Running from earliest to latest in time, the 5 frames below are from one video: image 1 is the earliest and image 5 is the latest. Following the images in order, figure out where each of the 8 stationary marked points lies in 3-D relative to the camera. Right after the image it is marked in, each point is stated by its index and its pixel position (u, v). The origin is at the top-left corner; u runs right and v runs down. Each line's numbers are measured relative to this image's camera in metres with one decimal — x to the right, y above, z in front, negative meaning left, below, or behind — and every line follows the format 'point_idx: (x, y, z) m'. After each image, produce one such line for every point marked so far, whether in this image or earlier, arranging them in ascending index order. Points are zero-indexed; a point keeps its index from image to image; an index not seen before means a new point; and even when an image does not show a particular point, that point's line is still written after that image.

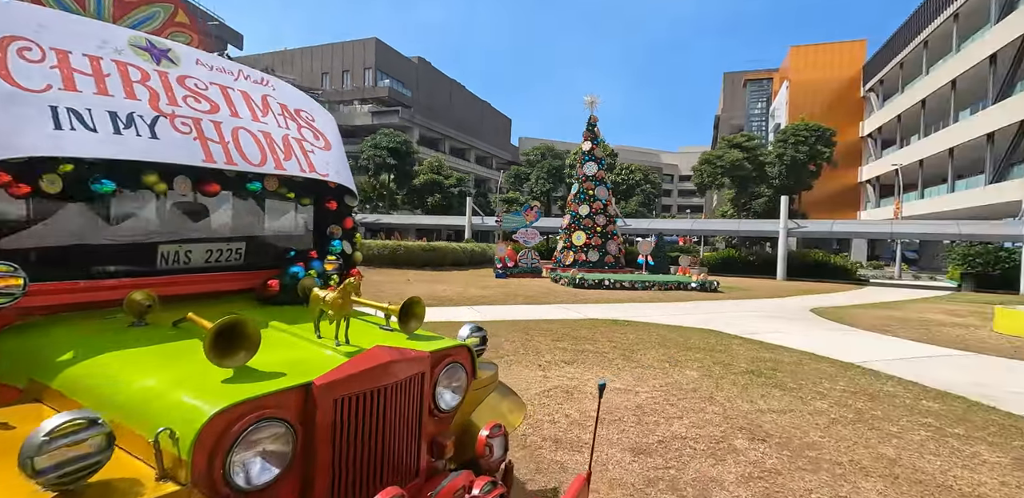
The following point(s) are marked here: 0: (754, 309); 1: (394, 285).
0: (+6.2, -1.6, +12.0) m
1: (-3.9, -1.0, +14.7) m
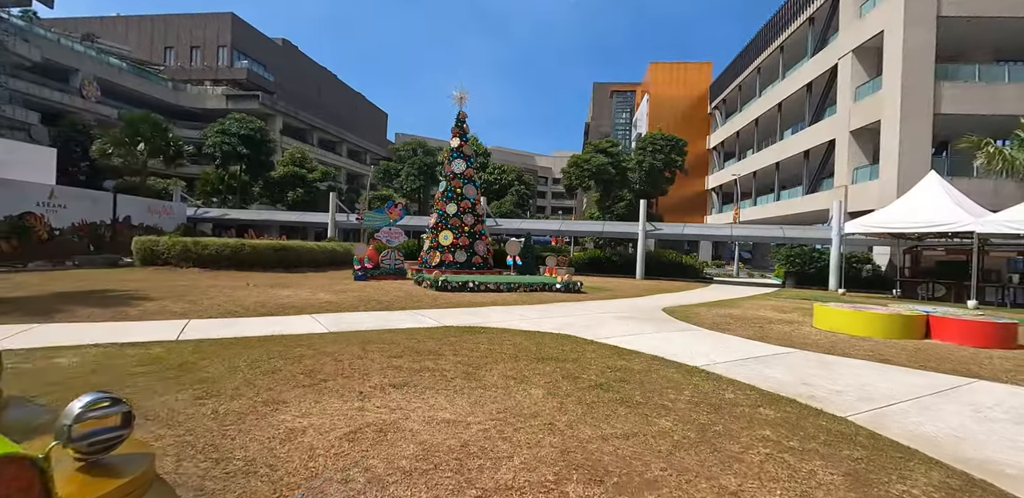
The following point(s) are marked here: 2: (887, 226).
0: (+2.7, -1.6, +12.2) m
1: (-7.8, -1.1, +12.3) m
2: (+15.5, +0.9, +19.1) m
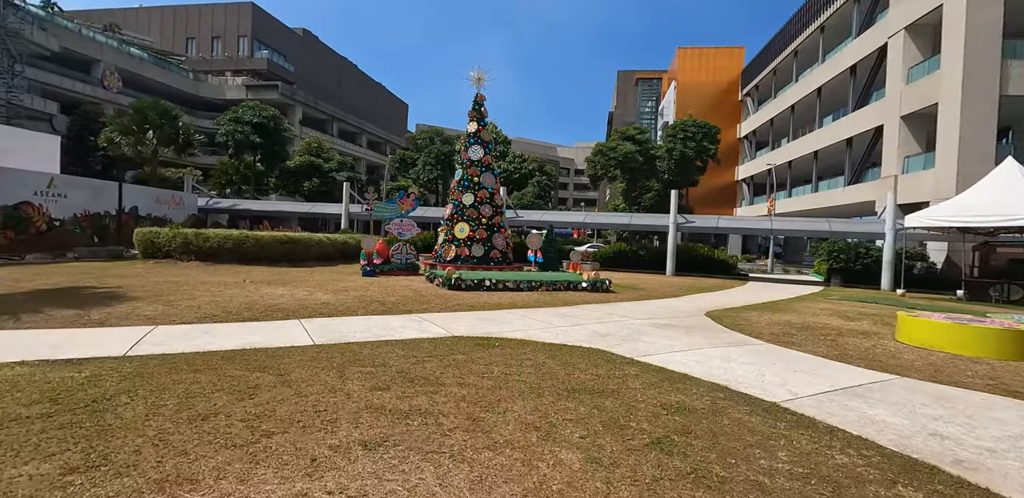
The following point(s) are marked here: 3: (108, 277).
0: (+3.1, -1.5, +10.6) m
1: (-7.3, -0.9, +11.2) m
2: (+16.3, +1.1, +16.9) m
3: (-10.1, -0.7, +11.4) m
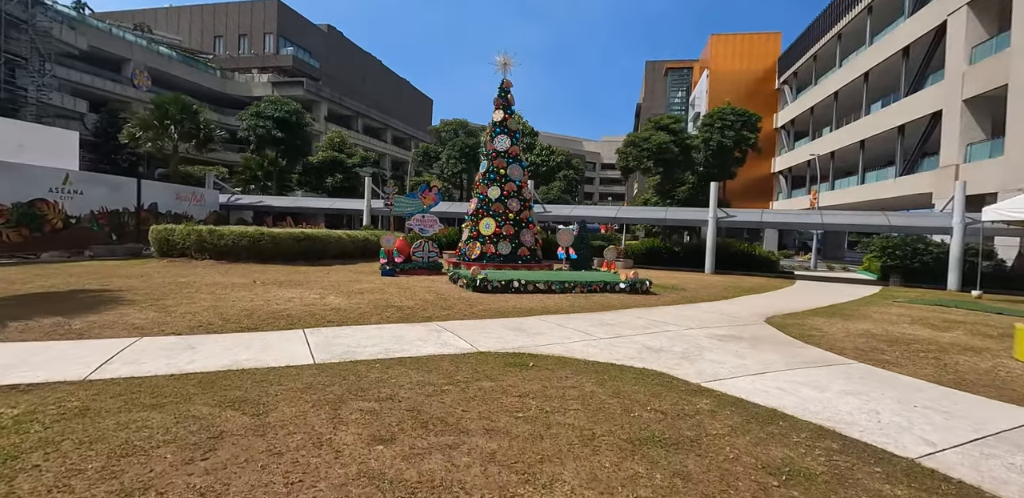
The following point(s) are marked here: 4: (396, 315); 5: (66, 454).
0: (+3.8, -1.5, +9.2) m
1: (-6.6, -0.9, +10.4) m
2: (+17.3, +1.2, +14.8) m
3: (-9.4, -0.7, +10.7) m
4: (-2.2, -1.2, +8.5) m
5: (-2.9, -1.3, +3.0) m
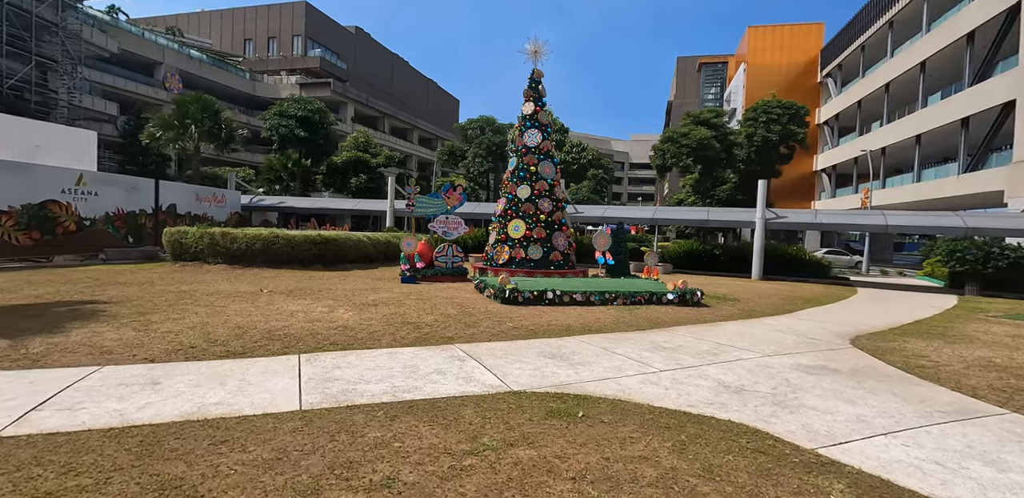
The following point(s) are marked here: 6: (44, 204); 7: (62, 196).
0: (+4.4, -1.6, +7.6) m
1: (-5.9, -1.0, +9.3) m
2: (+18.2, +1.0, +12.5) m
3: (-8.7, -0.8, +9.8) m
4: (-1.6, -1.3, +7.3) m
5: (-2.7, -1.5, +1.8) m
6: (-14.6, +1.4, +14.3) m
7: (-14.6, +1.7, +14.9) m
